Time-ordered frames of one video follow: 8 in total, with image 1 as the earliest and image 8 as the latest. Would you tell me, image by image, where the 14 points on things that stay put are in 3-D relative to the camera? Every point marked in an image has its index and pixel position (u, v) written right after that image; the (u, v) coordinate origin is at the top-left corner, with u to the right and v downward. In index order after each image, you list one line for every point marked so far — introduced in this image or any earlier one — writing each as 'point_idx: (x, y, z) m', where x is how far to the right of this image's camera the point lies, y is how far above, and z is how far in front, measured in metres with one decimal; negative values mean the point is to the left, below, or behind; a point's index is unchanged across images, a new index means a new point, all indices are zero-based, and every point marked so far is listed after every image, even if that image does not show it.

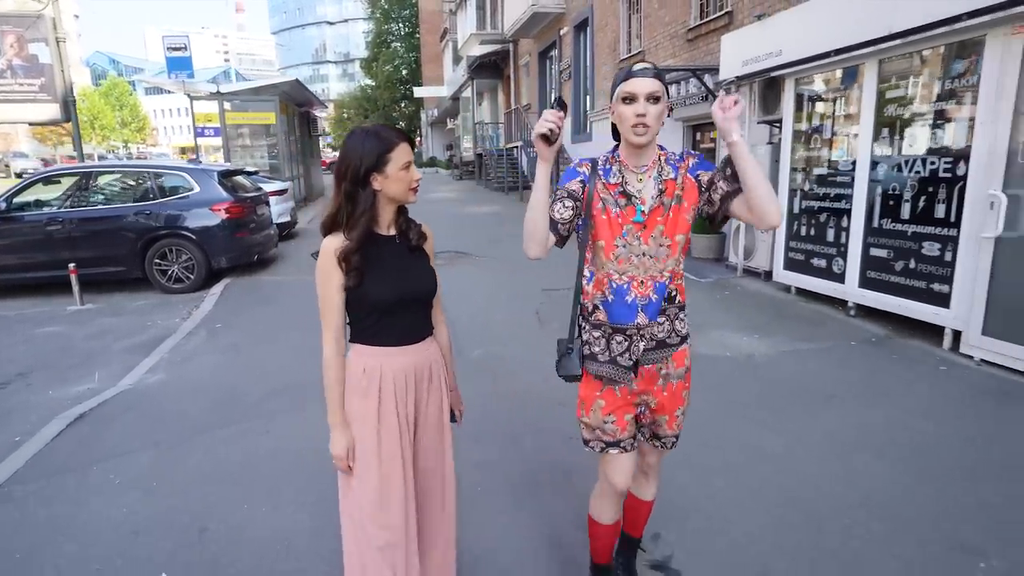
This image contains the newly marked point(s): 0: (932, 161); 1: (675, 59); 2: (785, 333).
0: (+3.7, +1.1, +5.4) m
1: (+2.9, +4.1, +10.7) m
2: (+2.6, -0.4, +5.8) m
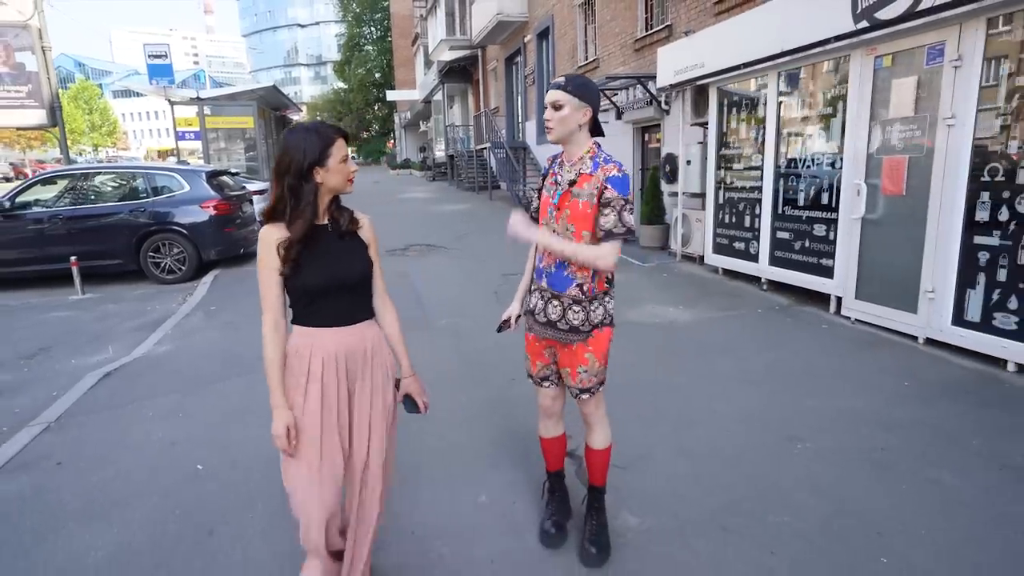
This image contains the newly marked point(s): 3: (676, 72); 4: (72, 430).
0: (+3.2, +1.4, +6.5) m
1: (+2.2, +4.3, +11.8) m
2: (+2.2, -0.2, +6.8) m
3: (+2.3, +3.1, +8.5) m
4: (-2.9, -1.0, +4.0) m
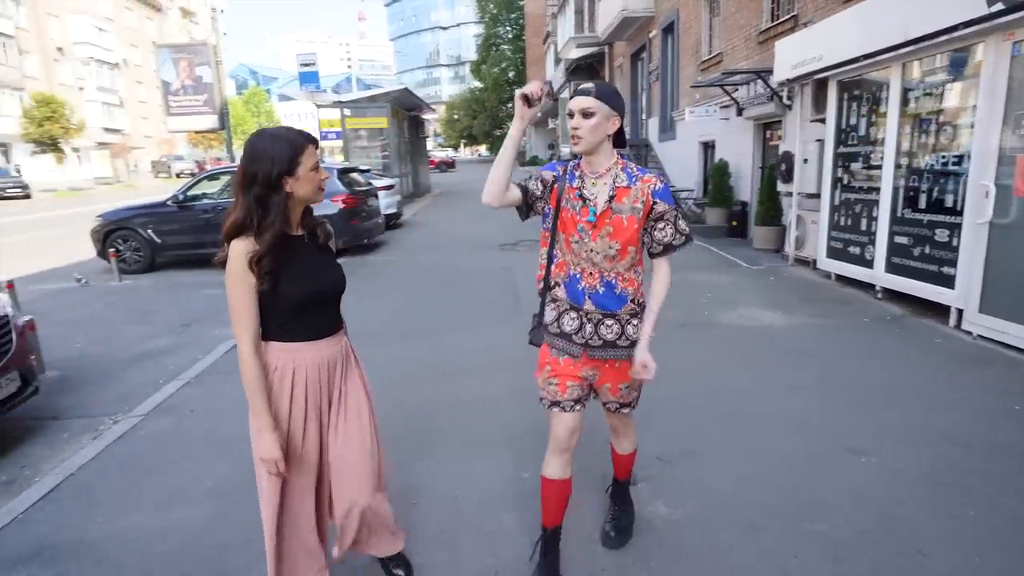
0: (+4.2, +1.3, +5.9) m
1: (+4.5, +4.3, +11.3) m
2: (+3.2, -0.2, +6.5) m
3: (+3.8, +3.0, +8.1) m
4: (-2.4, -0.8, +4.8) m
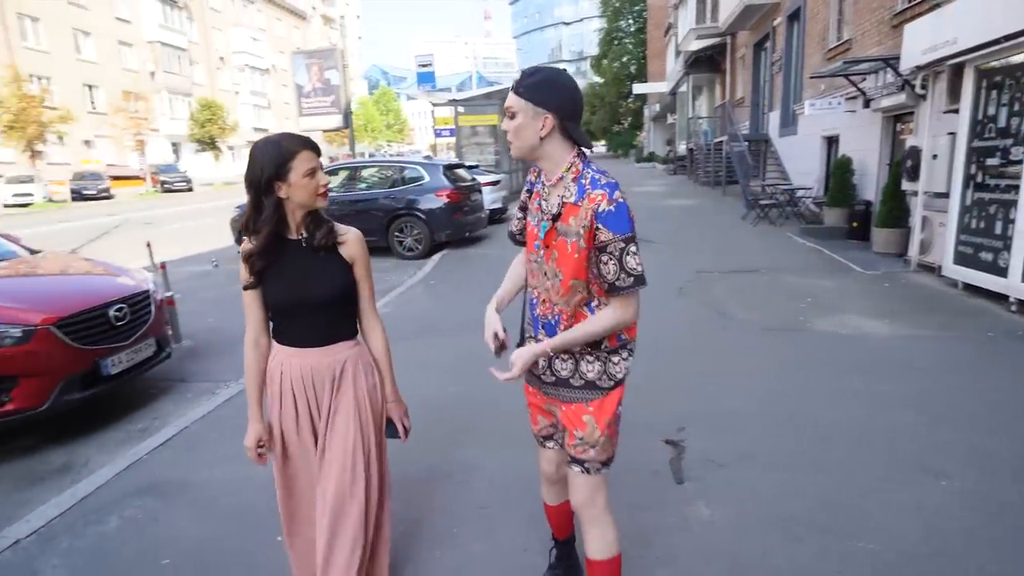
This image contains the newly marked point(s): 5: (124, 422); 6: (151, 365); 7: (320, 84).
0: (+5.0, +1.2, +5.1) m
1: (+6.3, +4.2, +10.3) m
2: (+4.0, -0.3, +5.9) m
3: (+5.1, +2.9, +7.3) m
4: (-1.8, -0.7, +5.3) m
5: (-2.9, -1.0, +4.6) m
6: (-3.0, -0.6, +5.0) m
7: (-5.6, +6.0, +17.6) m
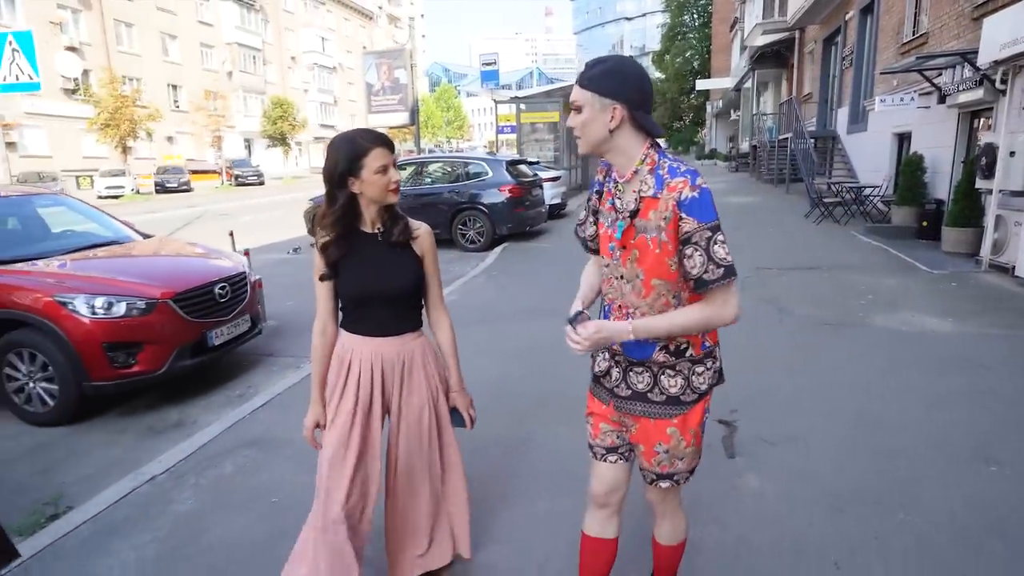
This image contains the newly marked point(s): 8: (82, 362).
0: (+5.5, +1.2, +5.0) m
1: (+7.4, +4.1, +10.0) m
2: (+4.6, -0.3, +5.8) m
3: (+5.9, +2.9, +7.1) m
4: (-1.3, -0.5, +5.8) m
5: (-2.4, -0.9, +5.2) m
6: (-2.4, -0.5, +5.5) m
7: (-3.8, +6.2, +18.3) m
8: (-3.2, -0.5, +4.5) m
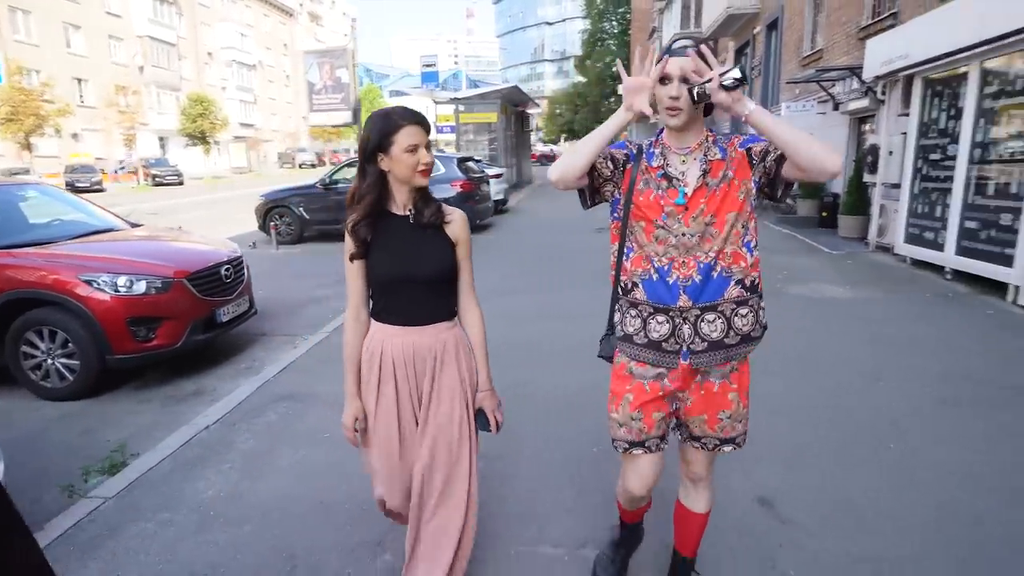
0: (+5.3, +1.5, +6.4) m
1: (+6.5, +4.5, +11.6) m
2: (+4.3, 0.0, +7.1) m
3: (+5.3, +3.2, +8.6) m
4: (-1.5, -0.3, +6.4) m
5: (-2.6, -0.7, +5.6) m
6: (-2.7, -0.3, +6.0) m
7: (-5.7, +6.3, +18.5) m
8: (-3.3, -0.4, +4.8) m
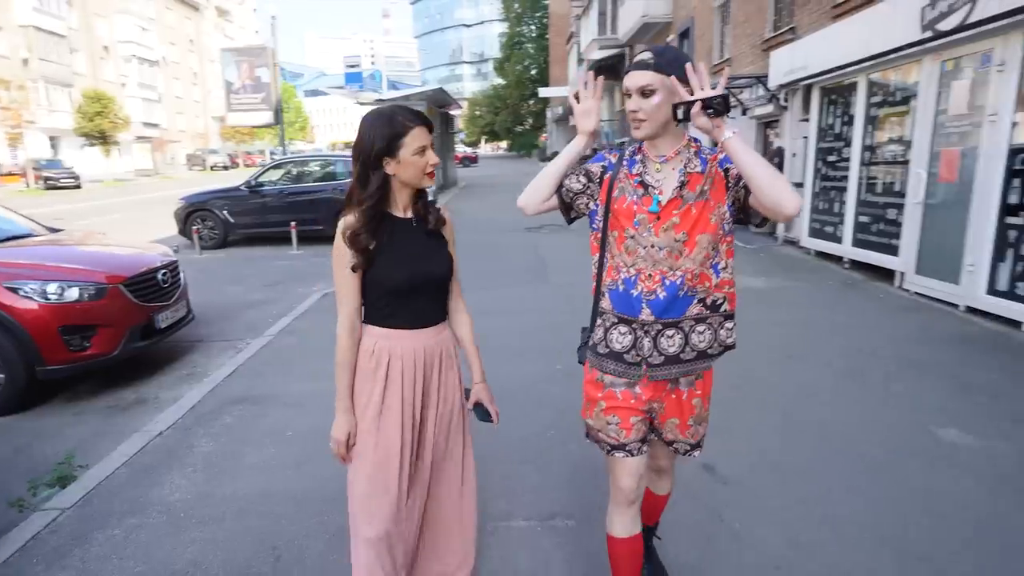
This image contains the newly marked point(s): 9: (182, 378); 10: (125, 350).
0: (+4.6, +1.7, +7.2) m
1: (+5.0, +4.7, +12.6) m
2: (+3.6, +0.2, +7.8) m
3: (+4.3, +3.4, +9.4) m
4: (-2.1, -0.4, +6.4) m
5: (-3.1, -0.7, +5.5) m
6: (-3.2, -0.3, +5.8) m
7: (-7.9, +6.1, +17.8) m
8: (-3.7, -0.5, +4.6) m
9: (-2.9, -0.8, +5.2) m
10: (-3.2, -0.5, +5.0) m
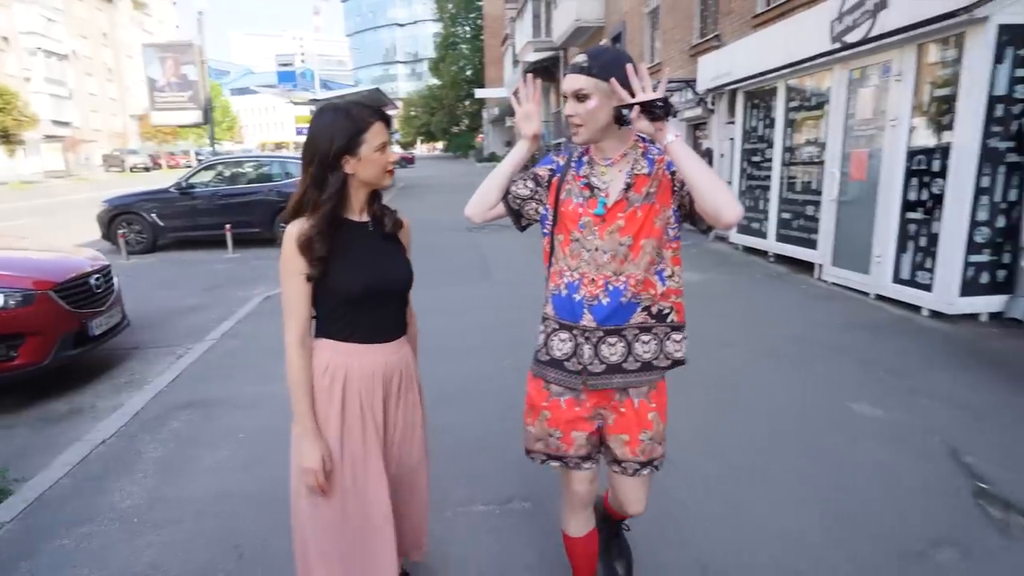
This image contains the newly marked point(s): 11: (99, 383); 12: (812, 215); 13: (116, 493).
0: (+3.9, +1.8, +7.8) m
1: (+3.7, +4.8, +13.2) m
2: (+2.8, +0.2, +8.3) m
3: (+3.3, +3.5, +9.9) m
4: (-2.7, -0.4, +6.3) m
5: (-3.5, -0.8, +5.3) m
6: (-3.7, -0.4, +5.6) m
7: (-9.7, +6.0, +17.1) m
8: (-4.0, -0.5, +4.4) m
9: (-3.3, -0.8, +5.1) m
10: (-3.6, -0.6, +4.8) m
11: (-3.6, -0.8, +5.2) m
12: (+3.9, +0.9, +7.7) m
13: (-2.1, -1.1, +3.2) m
